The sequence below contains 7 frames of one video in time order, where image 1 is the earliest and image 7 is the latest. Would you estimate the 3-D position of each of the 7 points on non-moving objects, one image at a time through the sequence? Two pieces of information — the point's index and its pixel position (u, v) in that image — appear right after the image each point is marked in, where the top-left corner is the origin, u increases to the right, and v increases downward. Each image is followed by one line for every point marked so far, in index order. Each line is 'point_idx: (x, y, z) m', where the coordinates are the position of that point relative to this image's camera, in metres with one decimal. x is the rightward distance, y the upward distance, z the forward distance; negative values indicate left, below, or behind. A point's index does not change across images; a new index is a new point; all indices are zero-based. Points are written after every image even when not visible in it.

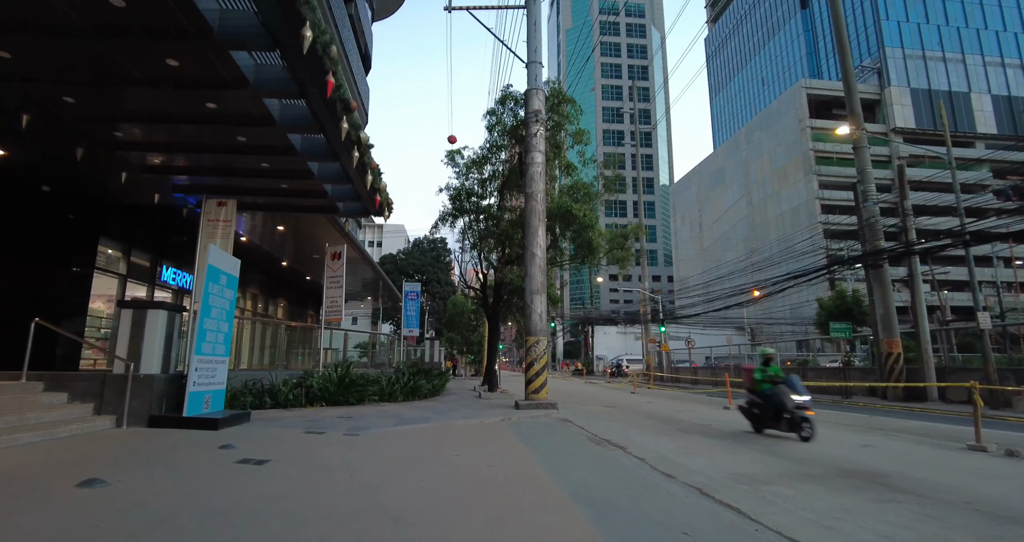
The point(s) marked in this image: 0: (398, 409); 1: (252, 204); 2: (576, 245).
0: (-2.6, -3.2, +11.6) m
1: (-6.3, +1.6, +12.4) m
2: (+2.3, +1.0, +18.3) m
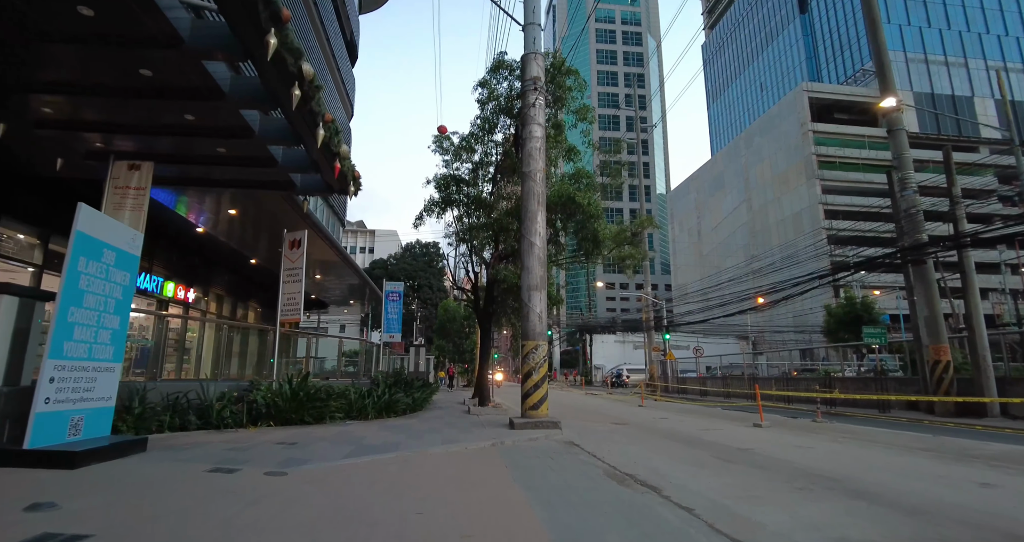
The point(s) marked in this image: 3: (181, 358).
0: (-2.8, -3.0, +9.3) m
1: (-6.4, +1.8, +10.2) m
2: (+2.2, +1.1, +16.2) m
3: (-6.1, -1.7, +9.6) m
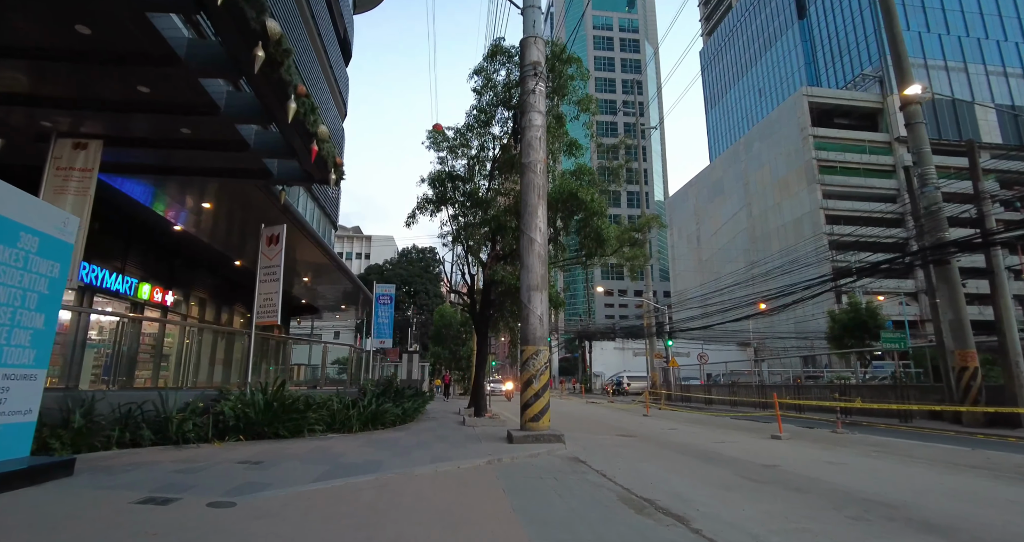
0: (-2.8, -2.9, +8.3) m
1: (-6.5, +1.9, +9.2) m
2: (+2.1, +1.0, +15.2) m
3: (-6.2, -1.6, +8.6) m
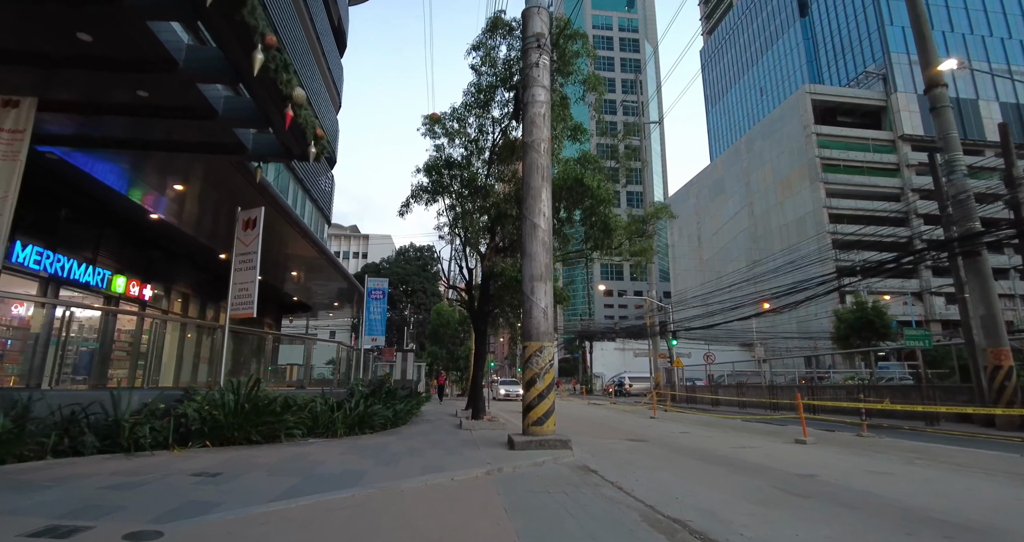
0: (-2.8, -2.7, +7.3) m
1: (-6.4, +2.1, +8.3) m
2: (+2.1, +1.2, +14.3) m
3: (-6.1, -1.4, +7.7) m
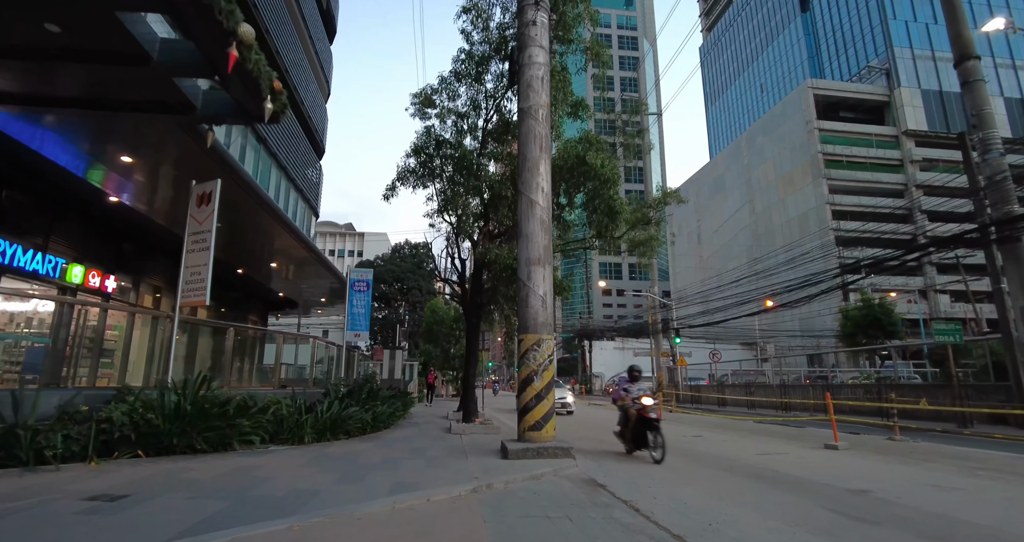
0: (-2.9, -2.4, +6.1) m
1: (-6.5, +2.4, +7.0) m
2: (+2.0, +1.5, +13.1) m
3: (-6.2, -1.1, +6.4) m
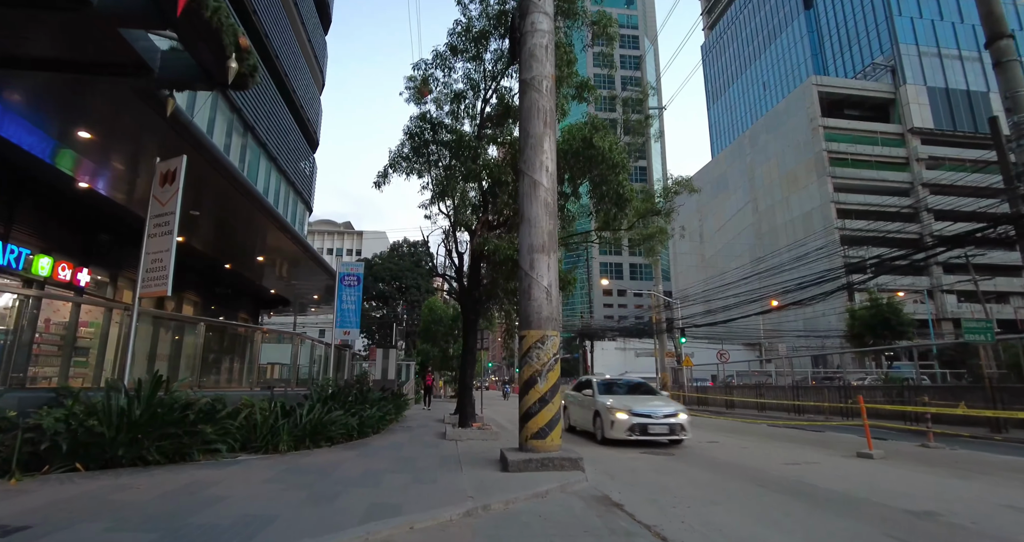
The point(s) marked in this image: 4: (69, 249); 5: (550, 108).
0: (-2.8, -2.2, +5.2) m
1: (-6.5, +2.6, +6.1) m
2: (+2.0, +1.7, +12.2) m
3: (-6.2, -0.9, +5.5) m
4: (-11.5, +0.6, +13.3) m
5: (+0.6, +2.7, +8.3) m
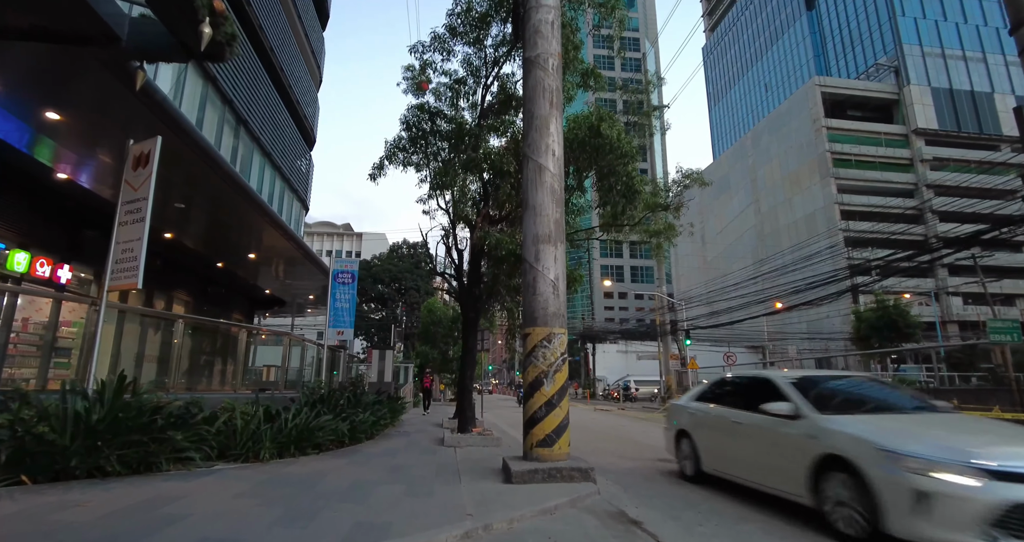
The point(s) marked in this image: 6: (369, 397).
0: (-2.8, -2.1, +4.6) m
1: (-6.4, +2.7, +5.5) m
2: (+2.1, +1.8, +11.6) m
3: (-6.2, -0.8, +4.9) m
4: (-11.4, +0.7, +12.6) m
5: (+0.7, +2.8, +7.7) m
6: (-3.4, -3.0, +12.2) m
